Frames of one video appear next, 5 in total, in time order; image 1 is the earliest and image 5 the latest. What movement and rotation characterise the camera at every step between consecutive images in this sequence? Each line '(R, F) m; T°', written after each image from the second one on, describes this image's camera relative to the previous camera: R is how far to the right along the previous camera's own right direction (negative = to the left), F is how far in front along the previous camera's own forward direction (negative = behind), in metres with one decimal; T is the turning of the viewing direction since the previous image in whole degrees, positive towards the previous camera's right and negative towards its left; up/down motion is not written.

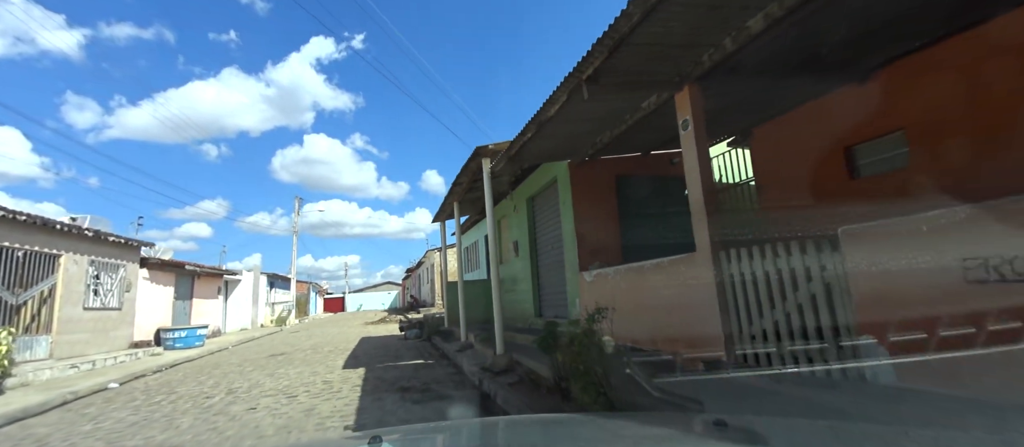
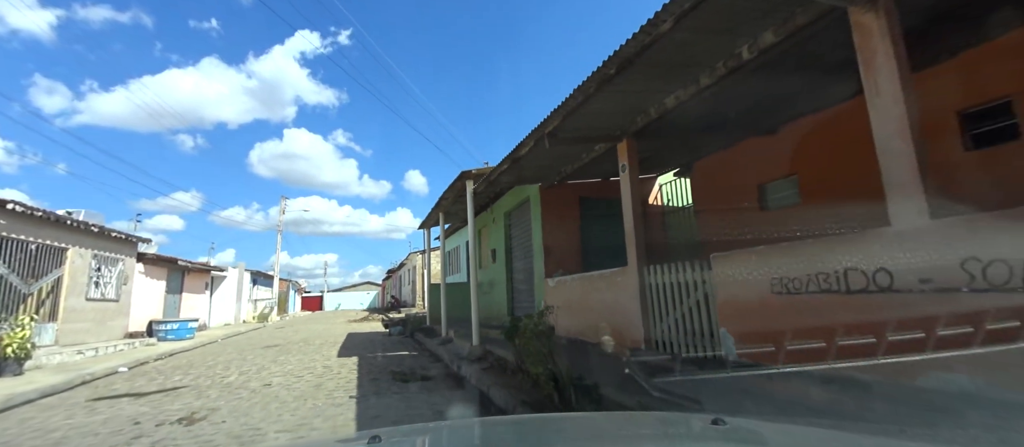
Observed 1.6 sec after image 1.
(+0.1, -1.3) m; +2°
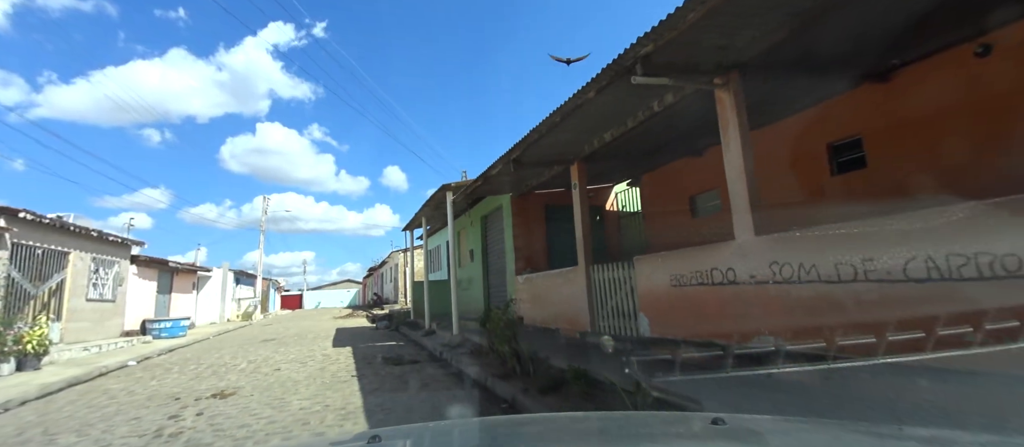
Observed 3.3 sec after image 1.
(+0.1, -1.3) m; +2°
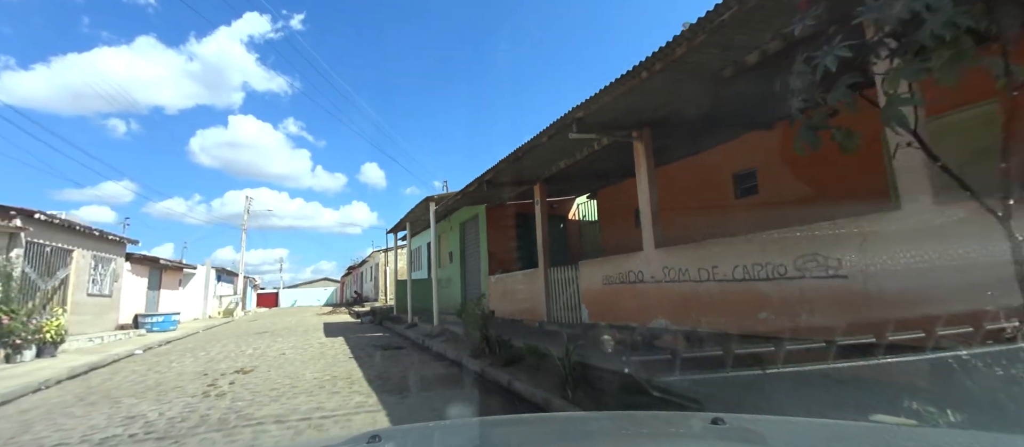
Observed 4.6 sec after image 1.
(+0.1, -1.6) m; +3°
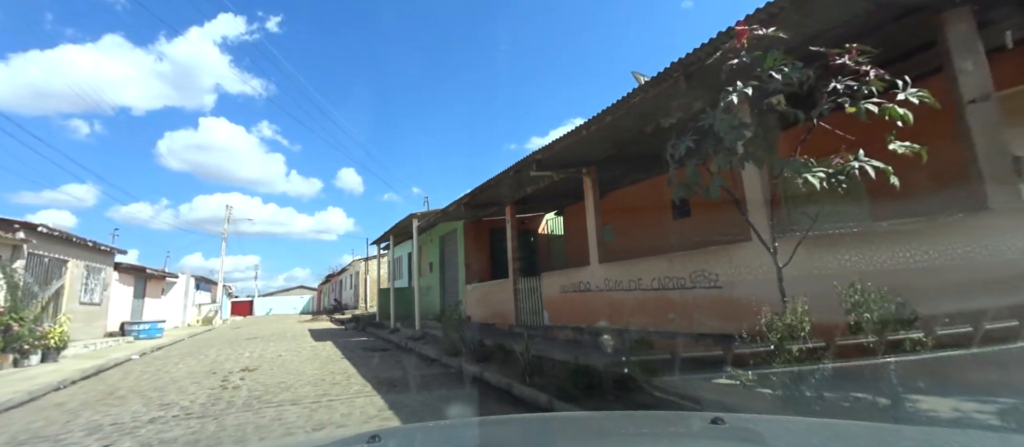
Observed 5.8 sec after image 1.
(+0.1, -1.4) m; +3°
